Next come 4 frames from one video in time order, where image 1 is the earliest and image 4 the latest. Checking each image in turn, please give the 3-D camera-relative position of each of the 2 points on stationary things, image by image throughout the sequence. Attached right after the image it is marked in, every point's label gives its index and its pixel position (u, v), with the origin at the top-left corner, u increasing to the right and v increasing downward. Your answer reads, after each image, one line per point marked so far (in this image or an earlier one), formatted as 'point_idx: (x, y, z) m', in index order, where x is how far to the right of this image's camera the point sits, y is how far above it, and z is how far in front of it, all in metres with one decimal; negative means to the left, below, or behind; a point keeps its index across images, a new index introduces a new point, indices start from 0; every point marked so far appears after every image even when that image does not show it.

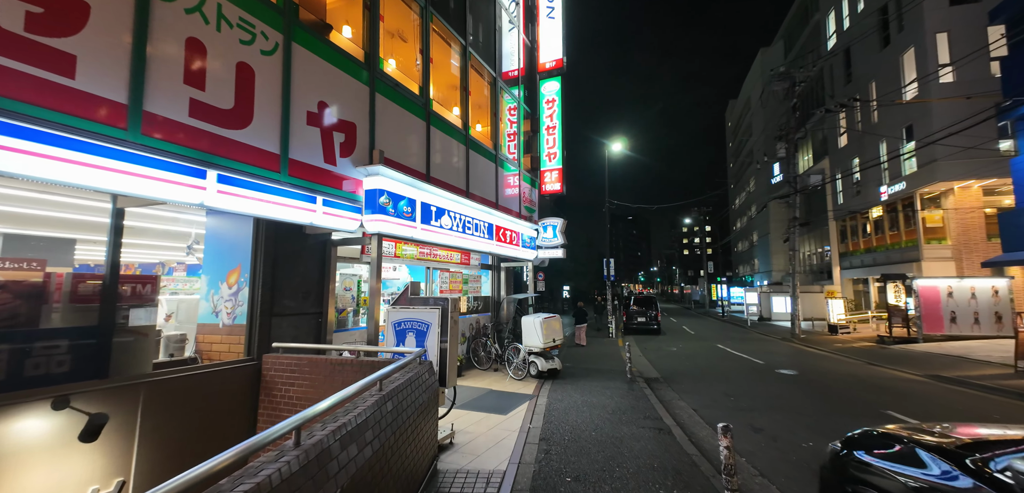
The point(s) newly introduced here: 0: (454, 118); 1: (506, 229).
0: (-1.4, +3.1, +9.4) m
1: (-0.3, +0.5, +10.2) m
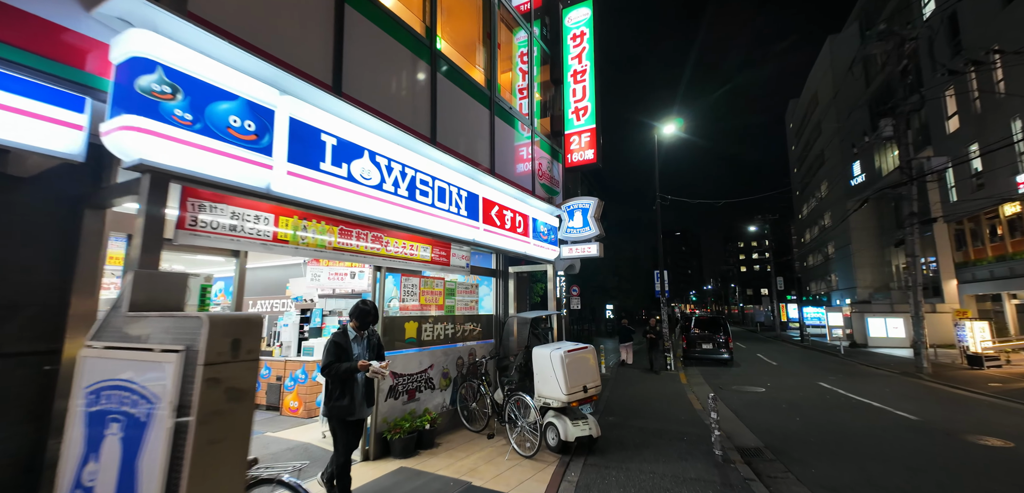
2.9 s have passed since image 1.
0: (-1.4, +3.3, +6.0) m
1: (-0.2, +0.7, +6.6) m
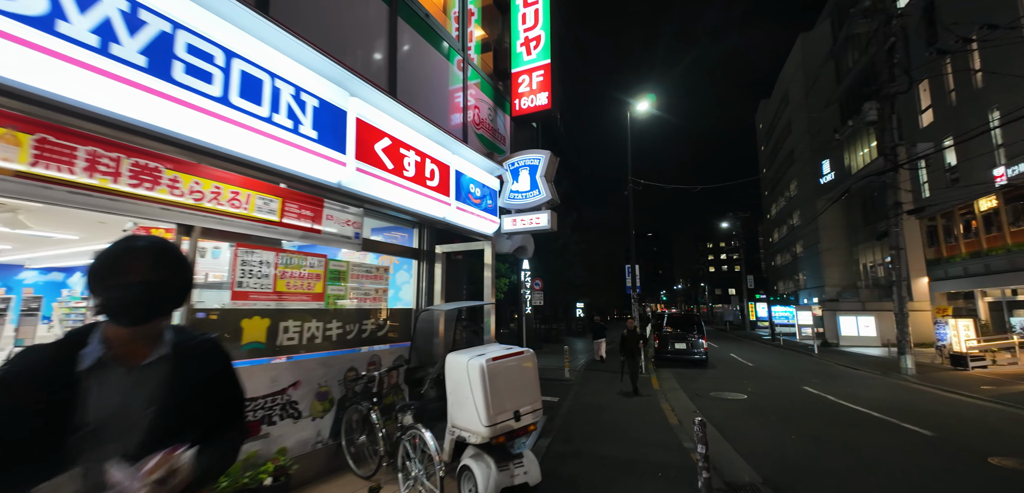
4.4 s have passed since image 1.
0: (-2.4, +3.7, +3.8) m
1: (-1.2, +1.1, +4.5) m
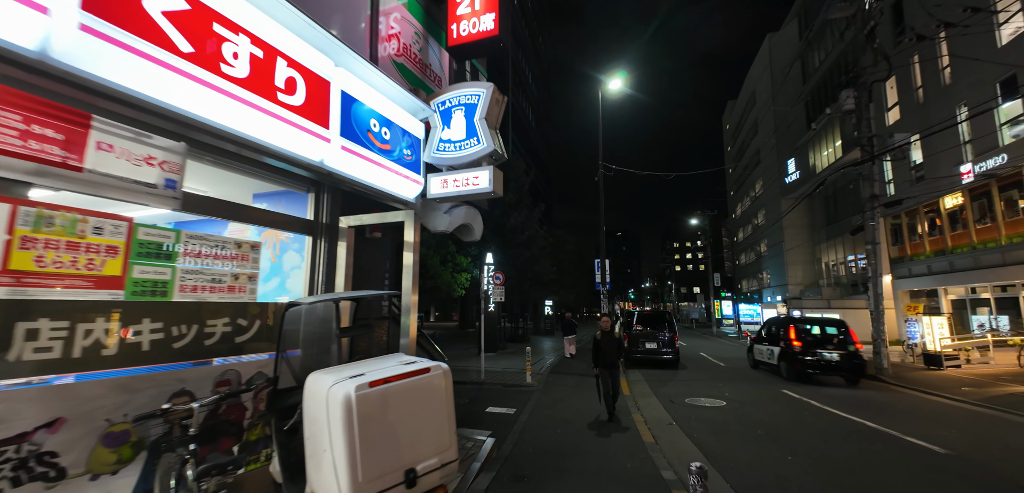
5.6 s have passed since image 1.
0: (-3.0, +4.1, +2.1) m
1: (-1.9, +1.4, +2.9) m
